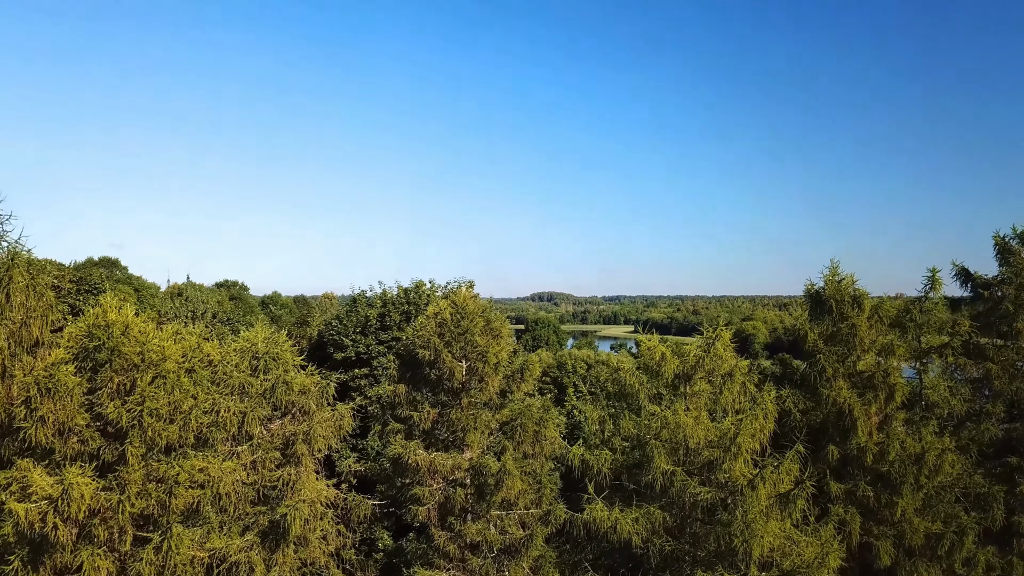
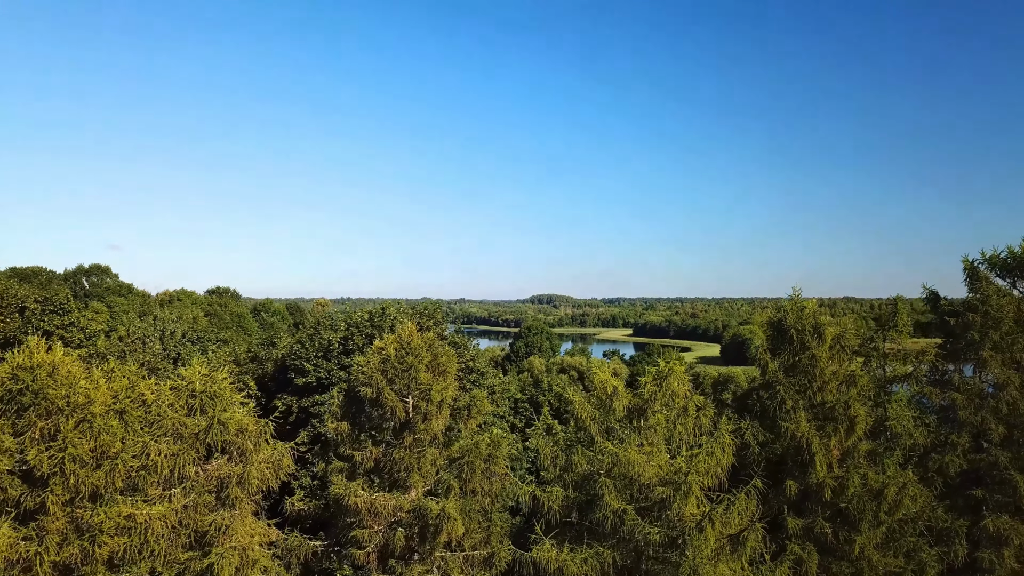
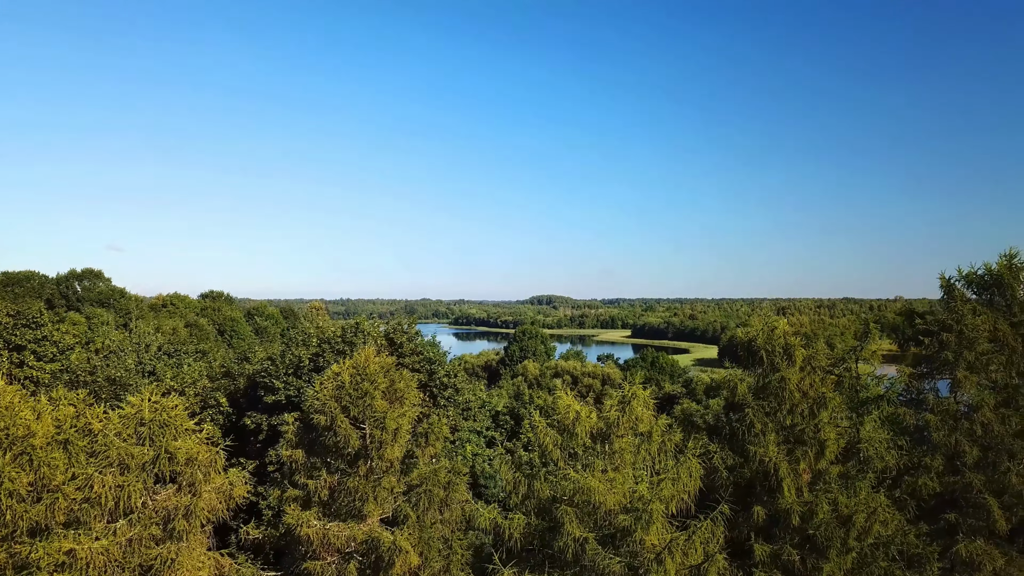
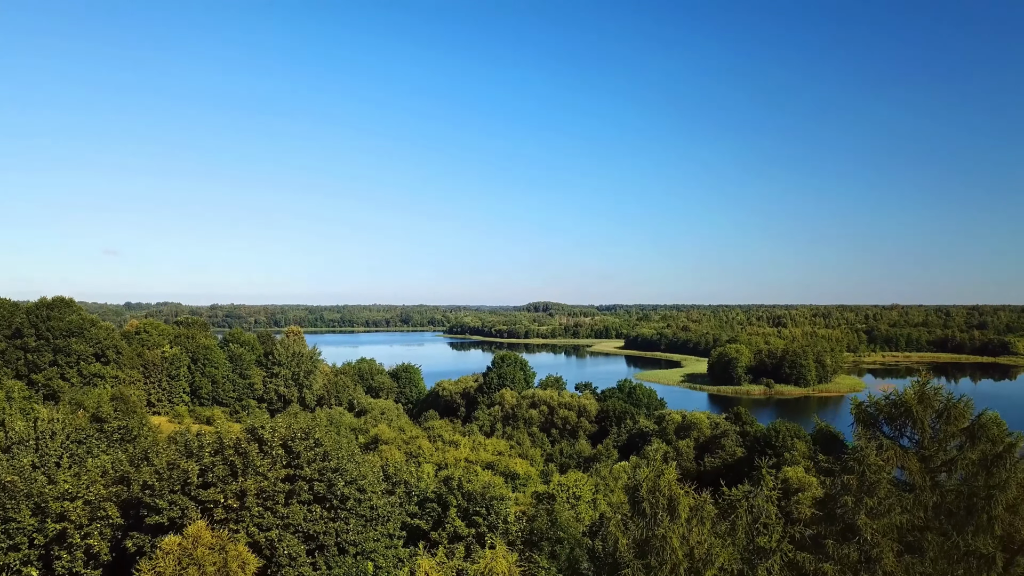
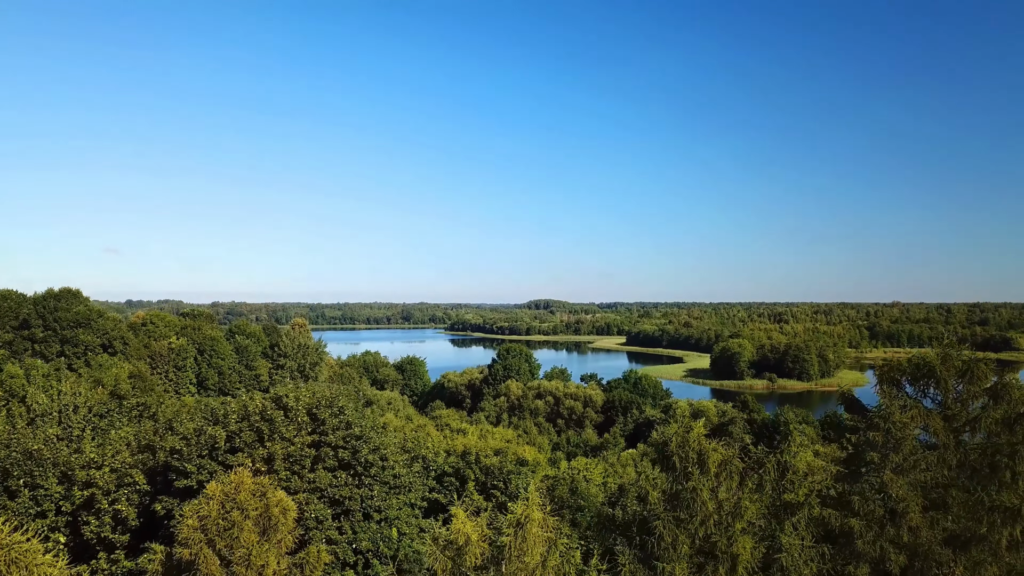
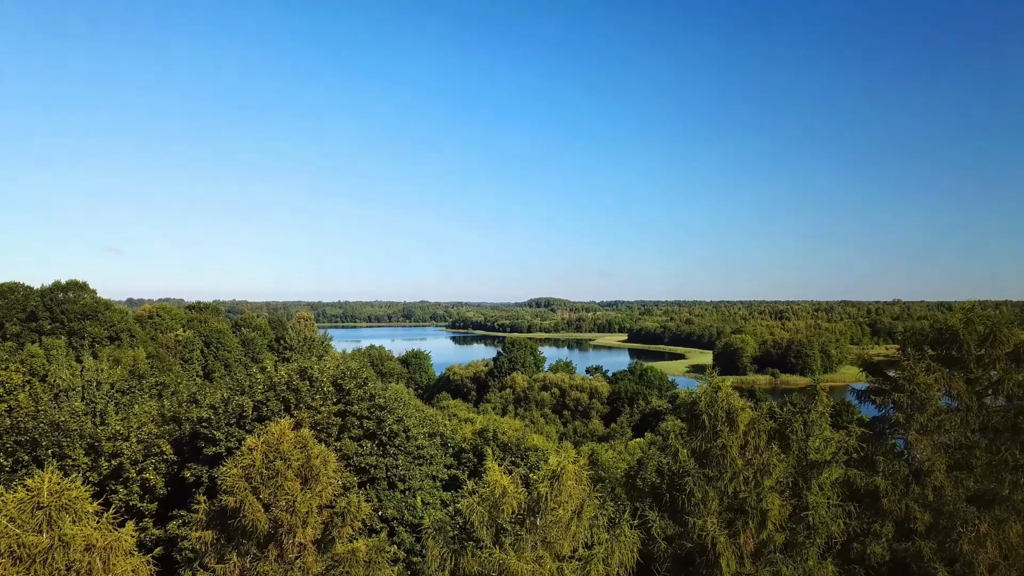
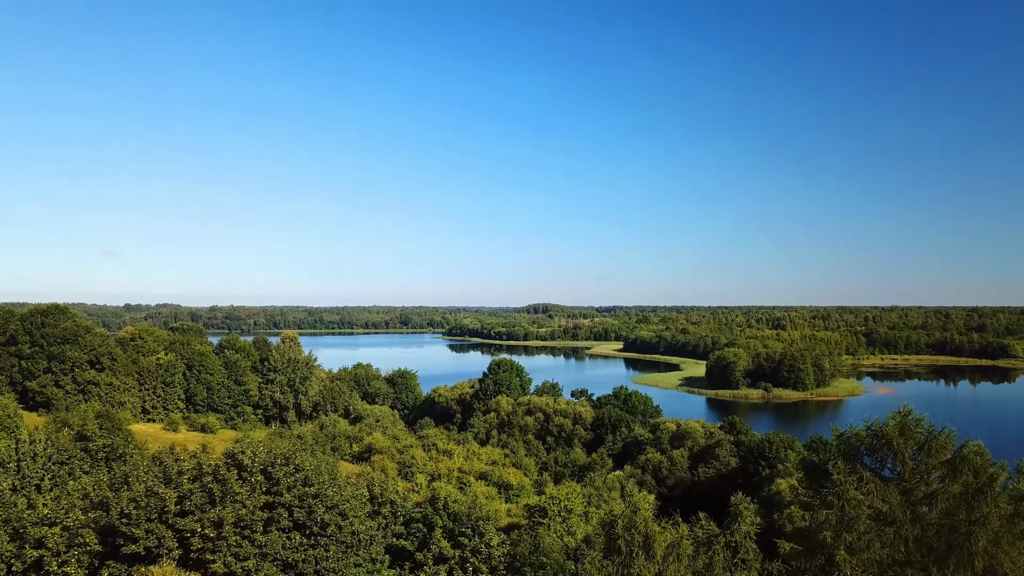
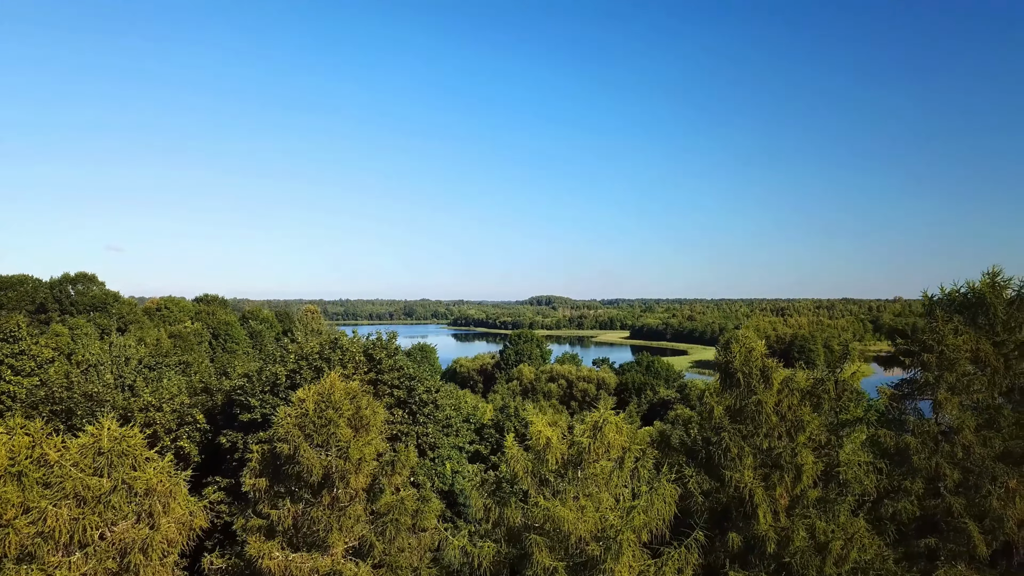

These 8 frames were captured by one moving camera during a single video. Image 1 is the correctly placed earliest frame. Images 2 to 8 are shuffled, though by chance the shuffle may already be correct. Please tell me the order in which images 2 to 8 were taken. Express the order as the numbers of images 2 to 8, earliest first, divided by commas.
2, 3, 8, 6, 5, 4, 7
